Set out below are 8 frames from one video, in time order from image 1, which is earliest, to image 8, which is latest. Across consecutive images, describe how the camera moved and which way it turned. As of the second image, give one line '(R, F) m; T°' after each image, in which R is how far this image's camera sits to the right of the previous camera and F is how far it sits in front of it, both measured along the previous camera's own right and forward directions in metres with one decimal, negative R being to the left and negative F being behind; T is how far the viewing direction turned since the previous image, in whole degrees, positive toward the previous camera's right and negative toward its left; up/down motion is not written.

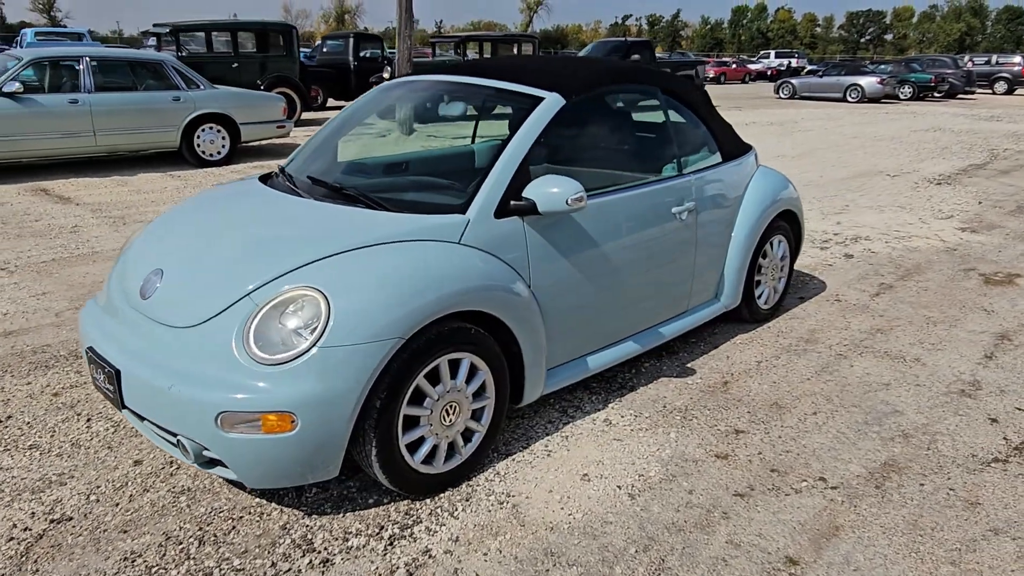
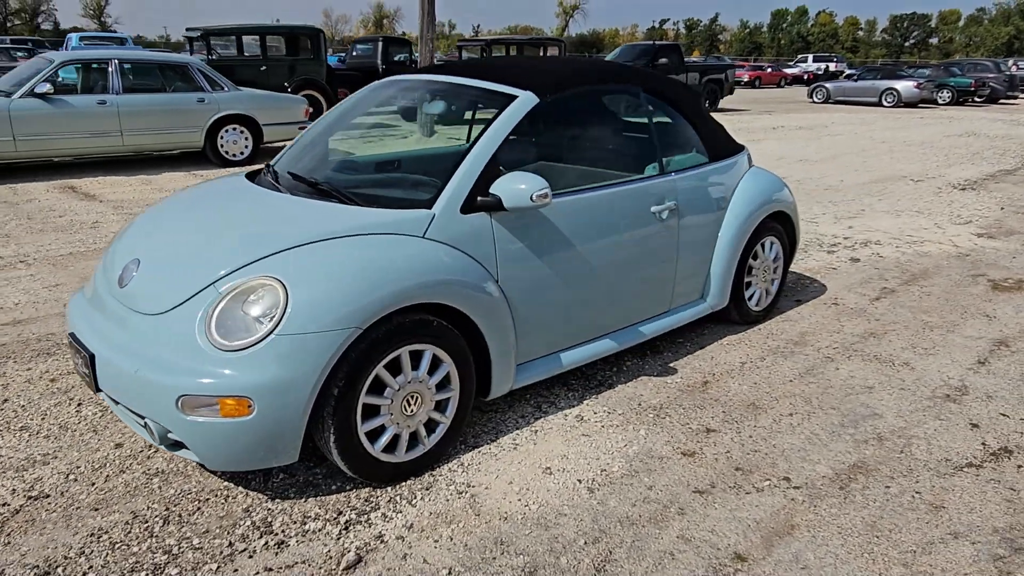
(+0.3, 0.0) m; -3°
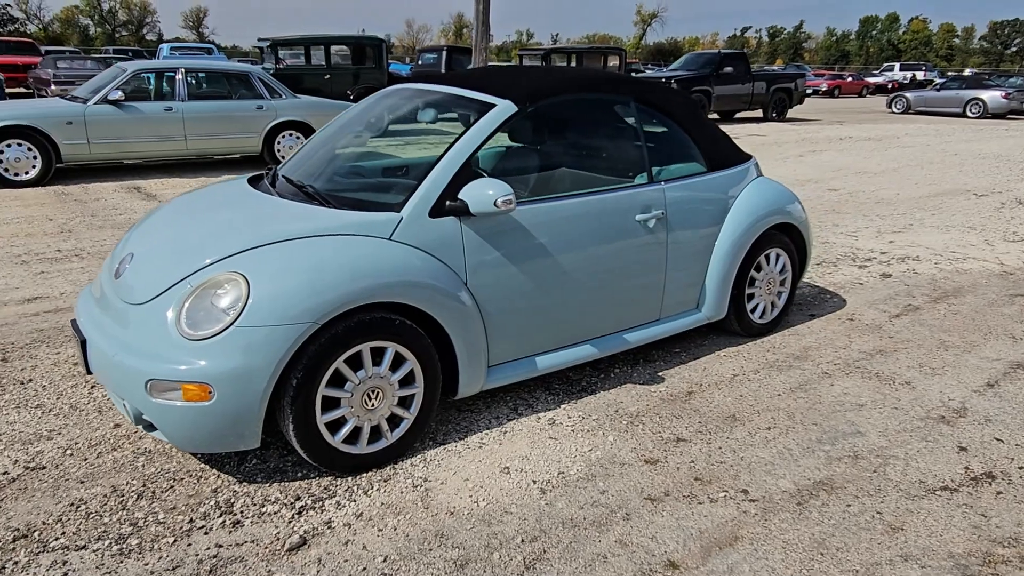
(+0.4, -0.1) m; -6°
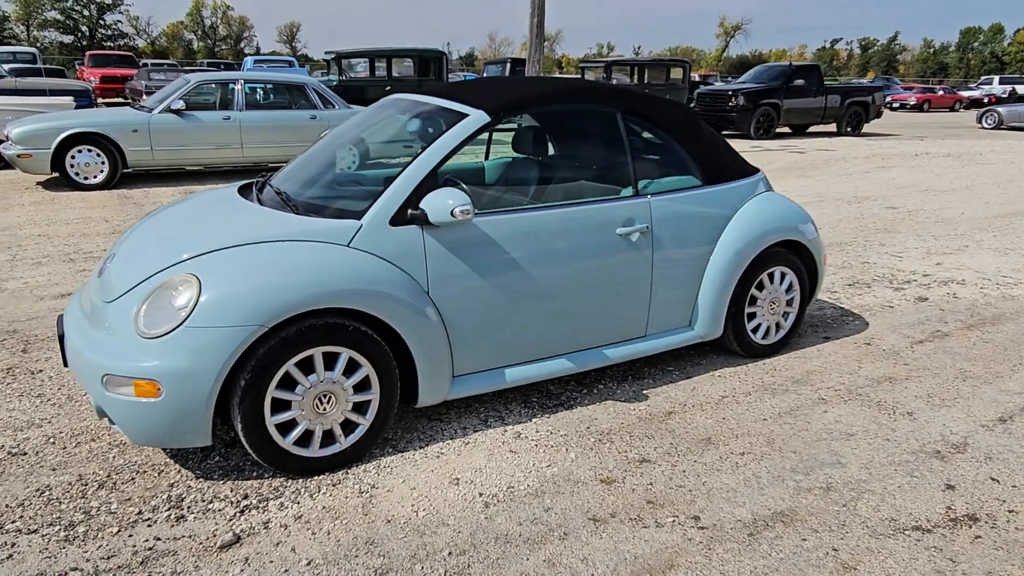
(+0.5, 0.0) m; -6°
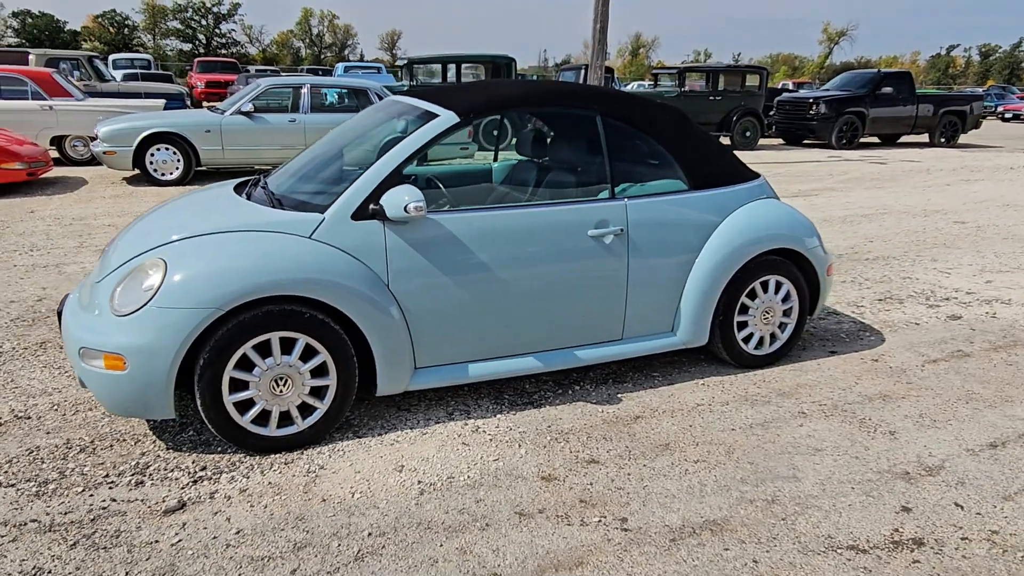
(+0.6, 0.0) m; -7°
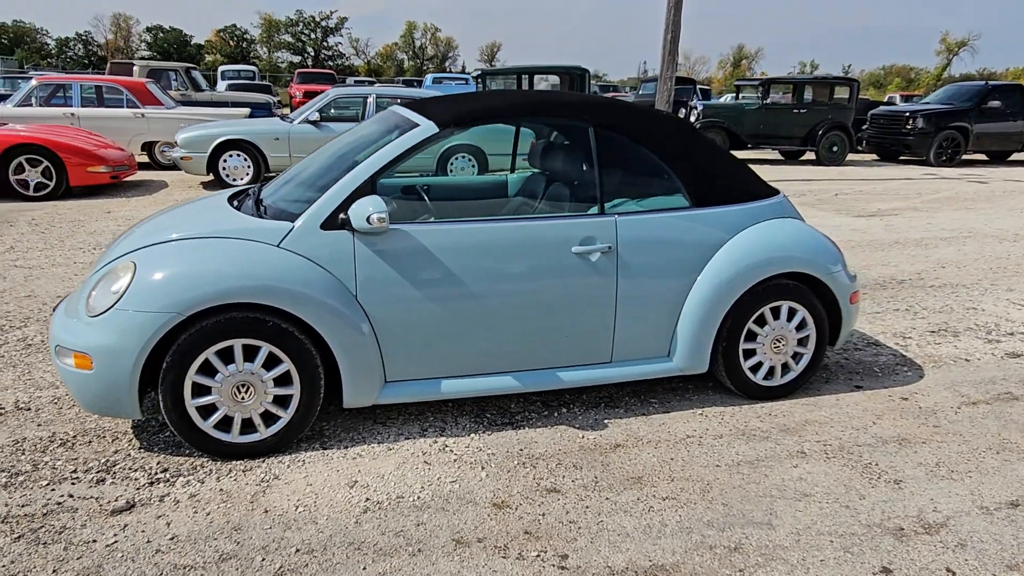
(+0.5, +0.1) m; -7°
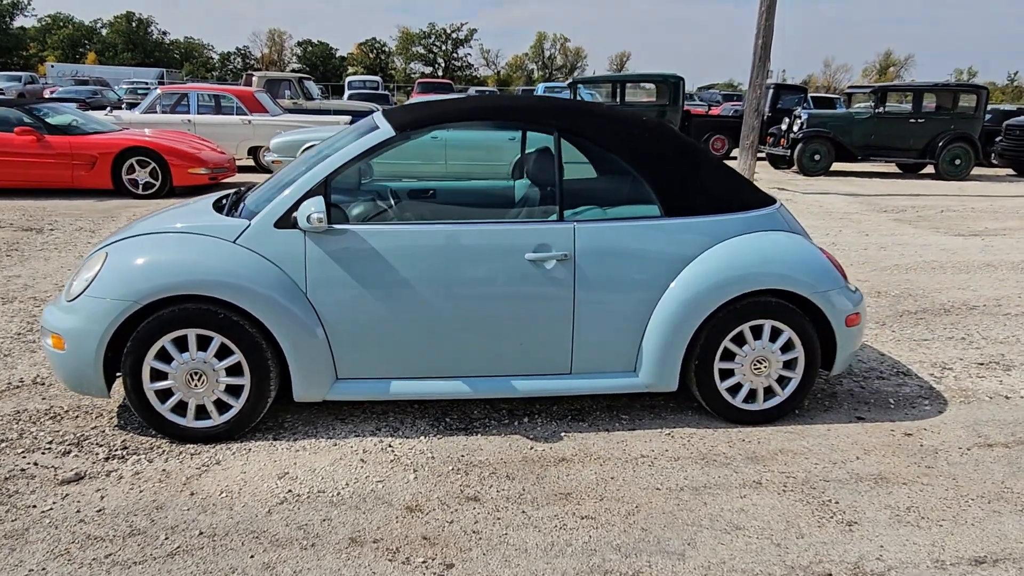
(+0.7, +0.1) m; -10°
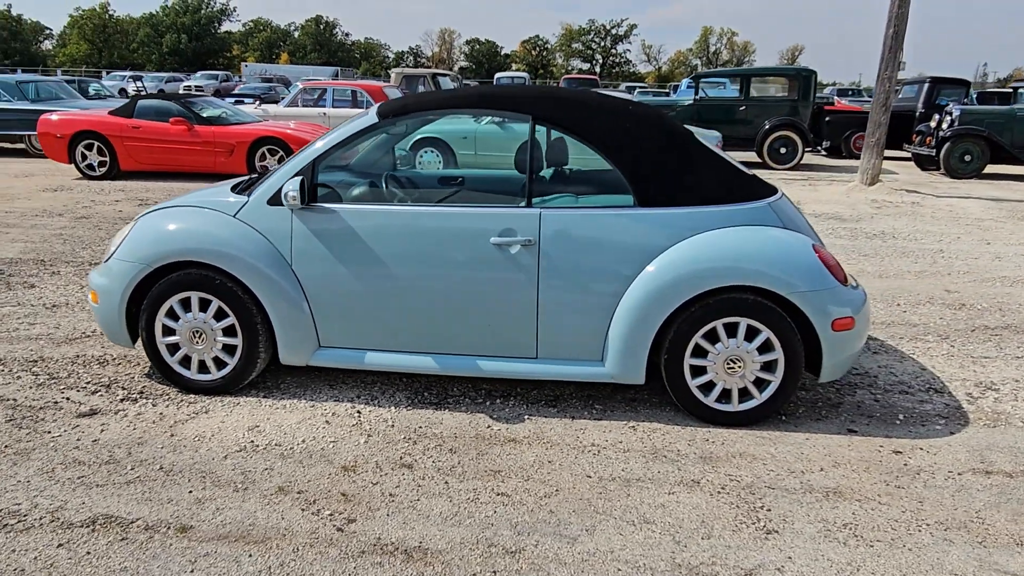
(+0.8, 0.0) m; -12°
